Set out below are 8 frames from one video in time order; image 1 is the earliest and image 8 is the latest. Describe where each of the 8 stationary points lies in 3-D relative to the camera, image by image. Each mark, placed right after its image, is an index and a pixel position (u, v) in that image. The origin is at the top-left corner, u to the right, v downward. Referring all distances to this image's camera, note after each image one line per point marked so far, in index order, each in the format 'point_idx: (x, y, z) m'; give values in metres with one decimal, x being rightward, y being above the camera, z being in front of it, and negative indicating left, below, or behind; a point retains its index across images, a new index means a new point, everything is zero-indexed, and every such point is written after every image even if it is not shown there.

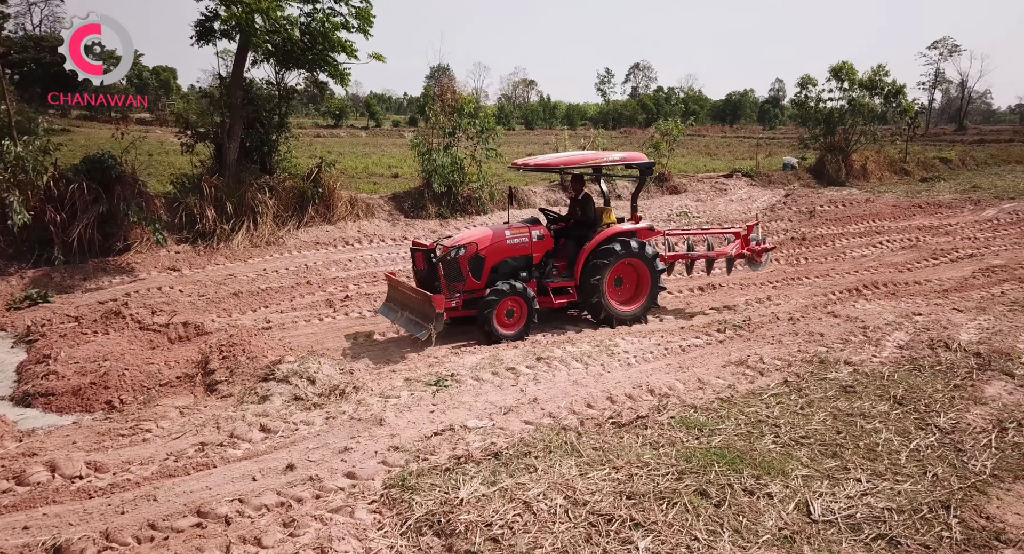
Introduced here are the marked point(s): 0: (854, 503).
0: (+2.0, -1.3, +3.3) m
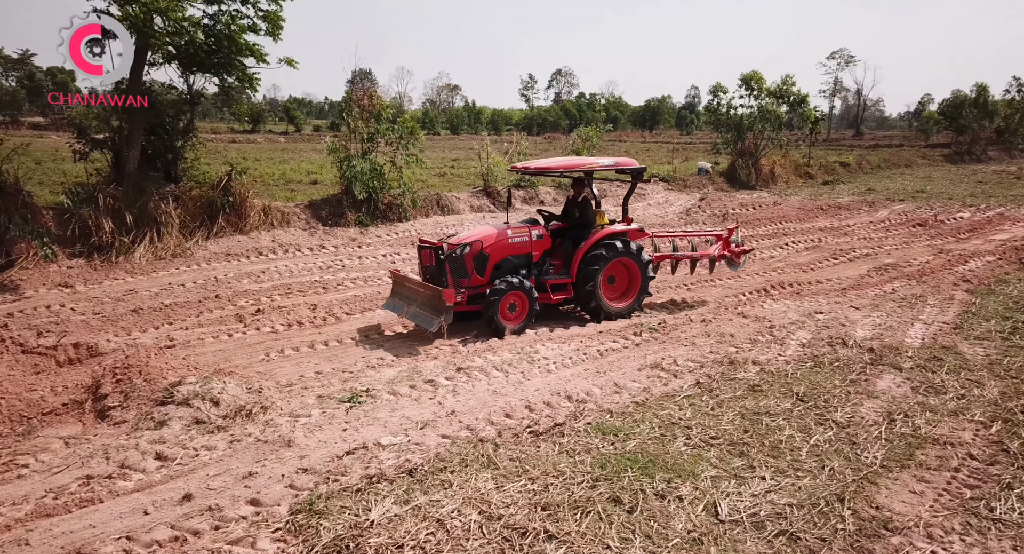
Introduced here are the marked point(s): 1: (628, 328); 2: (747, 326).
0: (+1.4, -1.3, +3.4) m
1: (+1.3, -0.6, +6.4) m
2: (+2.4, -0.5, +6.0) m
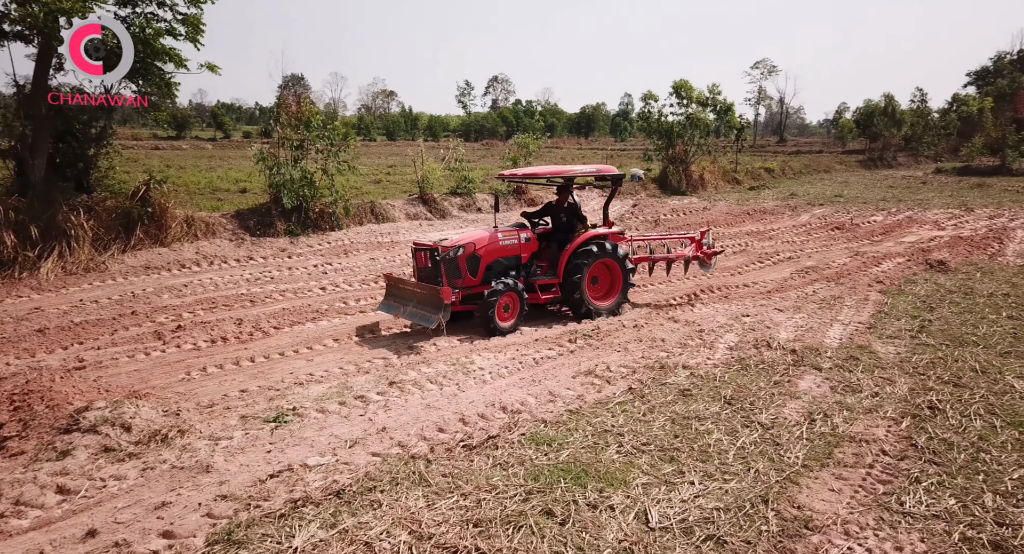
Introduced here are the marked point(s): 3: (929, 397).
0: (+1.0, -1.3, +3.4) m
1: (+0.6, -0.6, +6.3) m
2: (+1.7, -0.6, +6.1) m
3: (+2.9, -0.8, +4.1) m
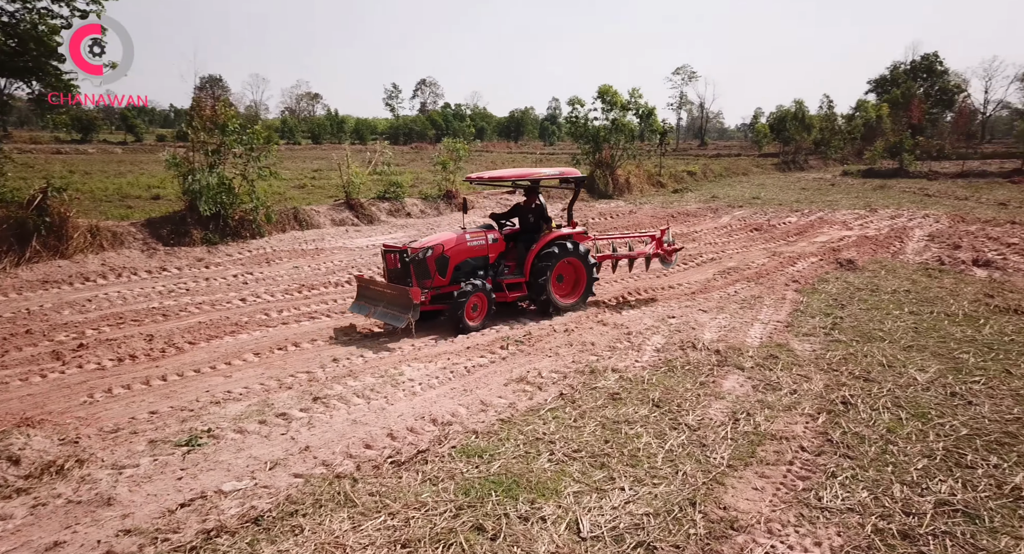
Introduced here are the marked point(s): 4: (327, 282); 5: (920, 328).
0: (+0.6, -1.4, +3.4) m
1: (-0.2, -0.7, +6.3) m
2: (+1.0, -0.6, +6.1) m
3: (+2.4, -0.8, +4.2) m
4: (-3.0, -0.1, +9.3) m
5: (+3.9, -0.5, +5.6) m
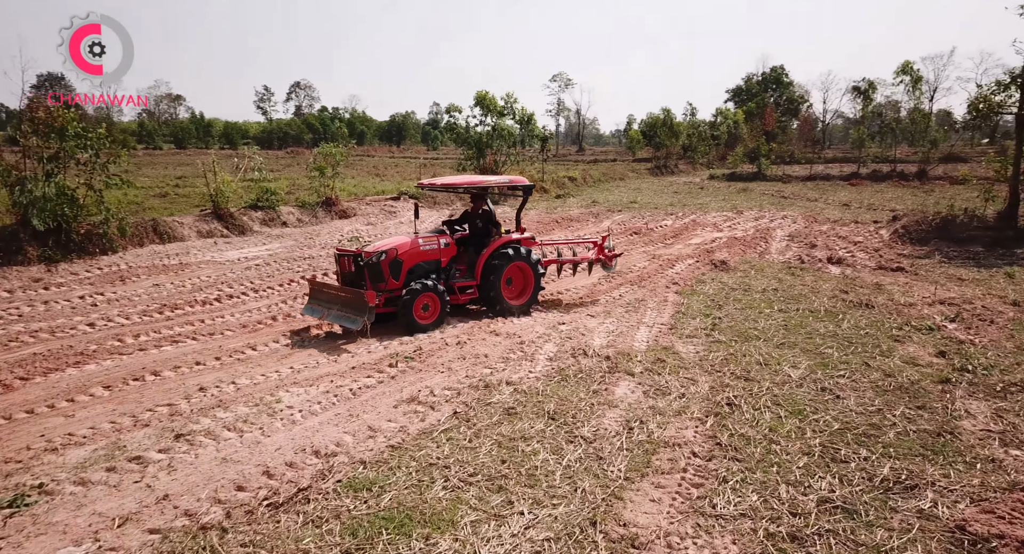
0: (0.0, -1.5, +3.2) m
1: (-1.3, -0.8, +5.9) m
2: (-0.1, -0.7, +5.9) m
3: (+1.6, -0.9, +4.4) m
4: (-4.6, -0.3, +8.4) m
5: (+2.9, -0.5, +6.0) m
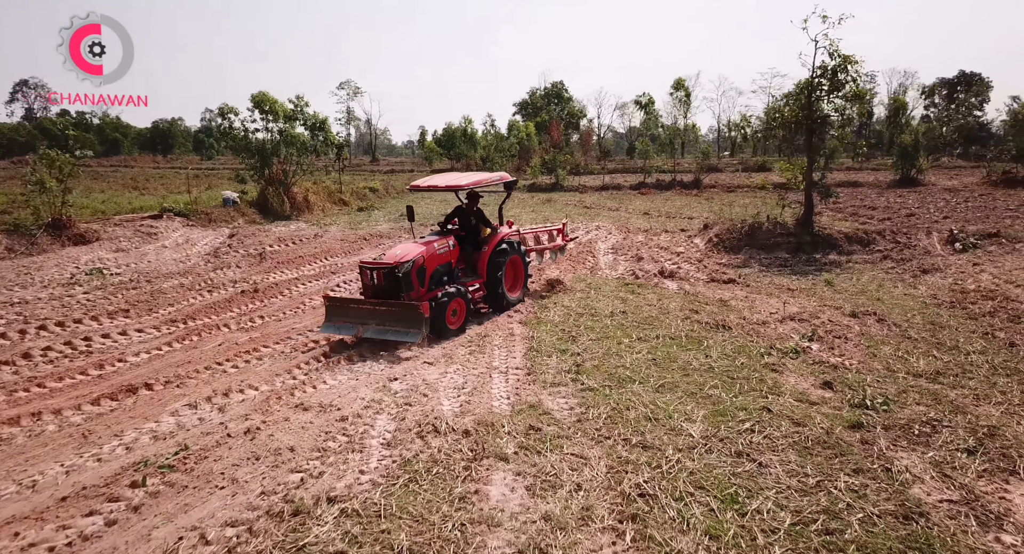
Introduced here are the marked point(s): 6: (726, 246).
0: (-0.4, -1.8, +1.7) m
1: (-2.6, -1.3, +3.8) m
2: (-1.5, -1.1, +4.3) m
3: (+0.7, -1.1, +3.3) m
4: (-6.5, -1.1, +5.1) m
5: (+1.3, -0.7, +5.3) m
6: (+3.8, +0.6, +10.4) m
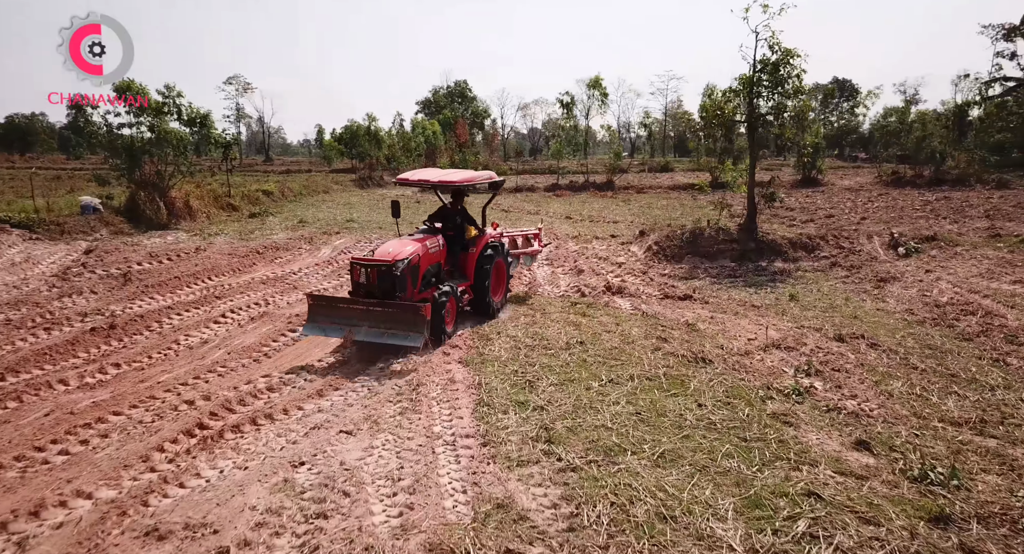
0: (-0.2, -2.1, +0.4) m
1: (-2.6, -1.7, +2.2) m
2: (-1.6, -1.4, +2.8) m
3: (+0.6, -1.4, +2.2) m
4: (-6.8, -1.5, +2.8) m
5: (+1.0, -1.0, +4.2) m
6: (+2.6, +0.4, +9.6) m
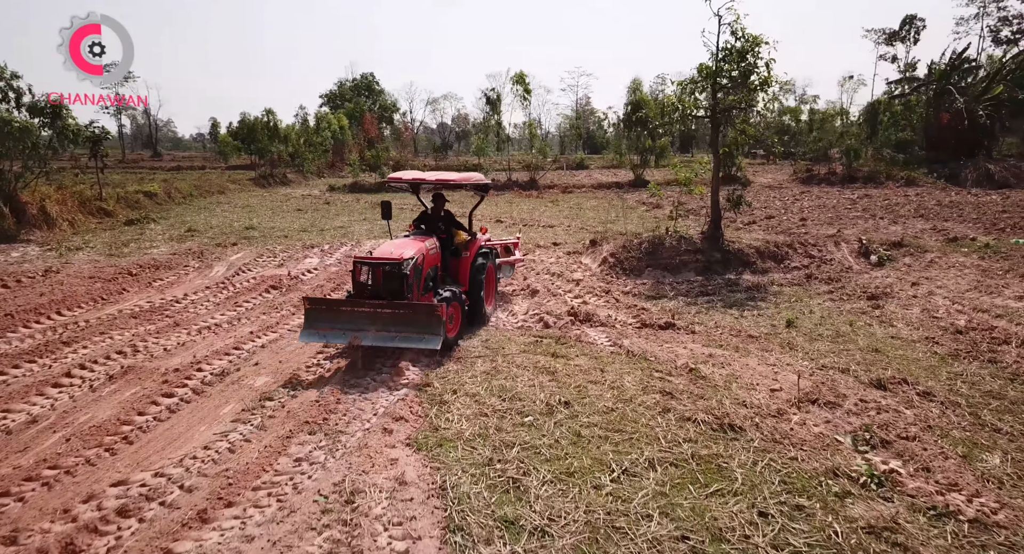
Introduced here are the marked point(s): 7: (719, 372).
0: (+0.4, -2.4, -1.0) m
1: (-2.3, -2.1, +0.4) m
2: (-1.4, -1.8, +1.1) m
3: (+0.9, -1.7, +0.9) m
4: (-6.5, -2.1, +0.4) m
5: (+0.9, -1.3, +2.9) m
6: (+1.7, +0.2, +8.5) m
7: (+1.8, -0.8, +4.9) m
